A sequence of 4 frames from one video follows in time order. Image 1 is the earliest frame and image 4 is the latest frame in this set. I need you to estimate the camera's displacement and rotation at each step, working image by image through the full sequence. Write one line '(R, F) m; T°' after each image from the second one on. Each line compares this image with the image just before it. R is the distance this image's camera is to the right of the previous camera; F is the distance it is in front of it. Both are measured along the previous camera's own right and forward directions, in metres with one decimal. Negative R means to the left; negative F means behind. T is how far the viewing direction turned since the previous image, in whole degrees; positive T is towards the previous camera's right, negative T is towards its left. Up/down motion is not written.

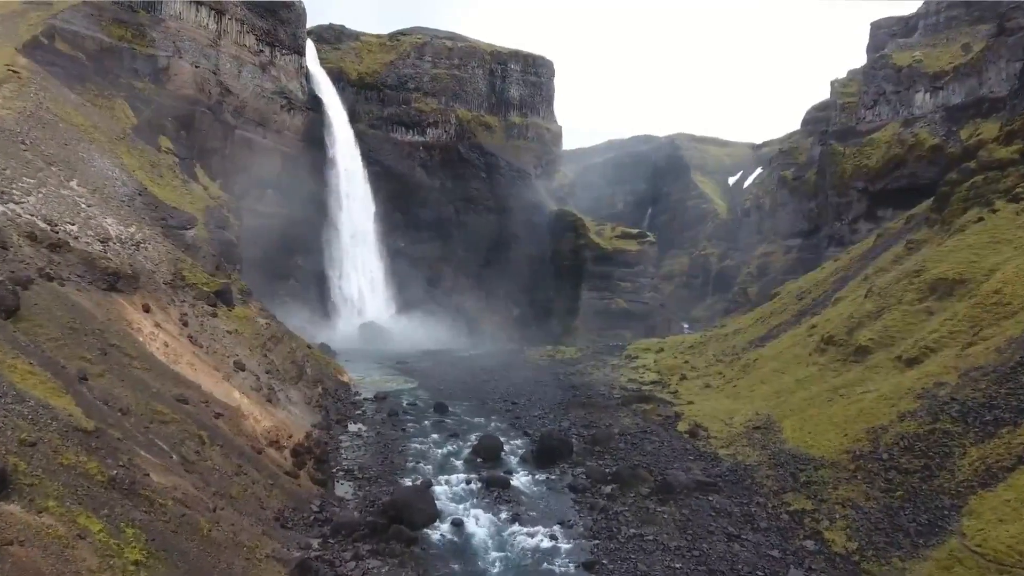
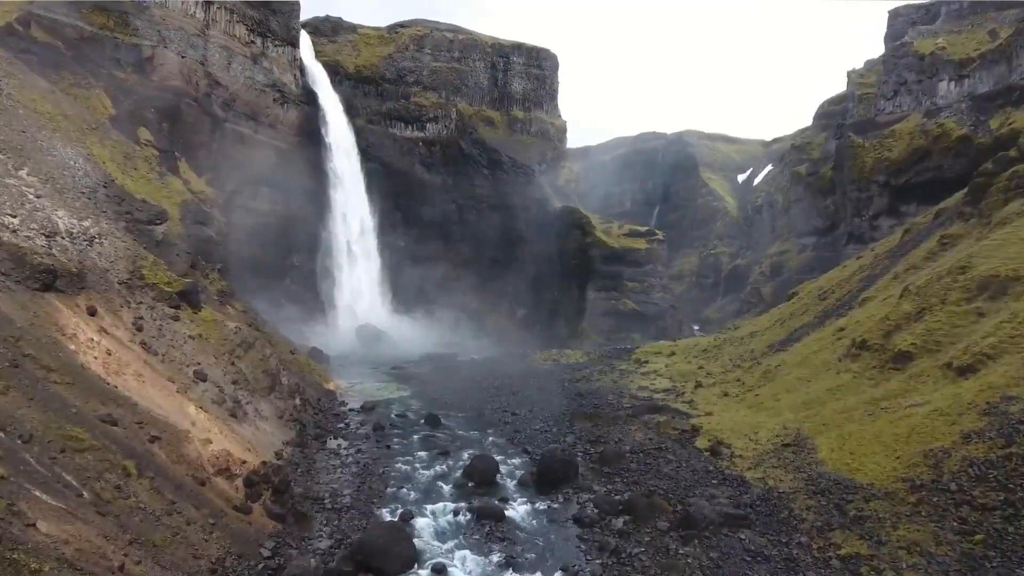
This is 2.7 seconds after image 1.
(+0.3, +2.9) m; -1°
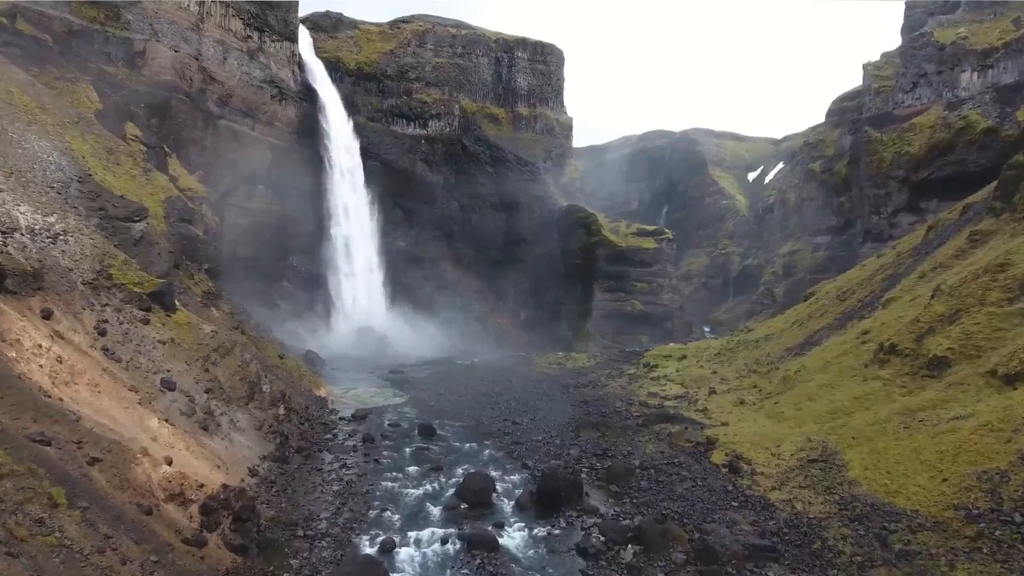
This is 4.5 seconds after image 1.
(+0.3, +2.0) m; -1°
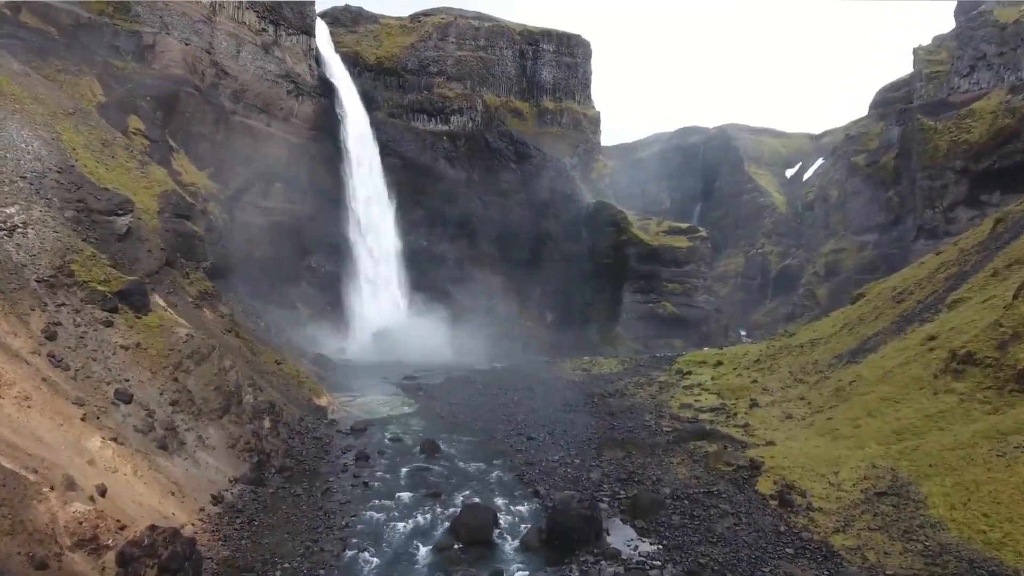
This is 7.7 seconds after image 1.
(+0.6, +3.0) m; -3°
